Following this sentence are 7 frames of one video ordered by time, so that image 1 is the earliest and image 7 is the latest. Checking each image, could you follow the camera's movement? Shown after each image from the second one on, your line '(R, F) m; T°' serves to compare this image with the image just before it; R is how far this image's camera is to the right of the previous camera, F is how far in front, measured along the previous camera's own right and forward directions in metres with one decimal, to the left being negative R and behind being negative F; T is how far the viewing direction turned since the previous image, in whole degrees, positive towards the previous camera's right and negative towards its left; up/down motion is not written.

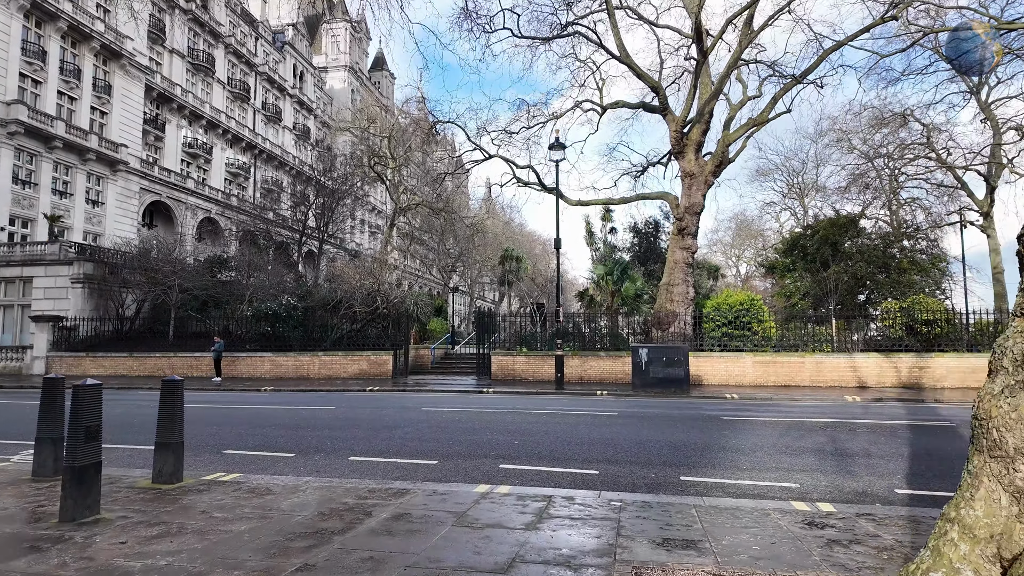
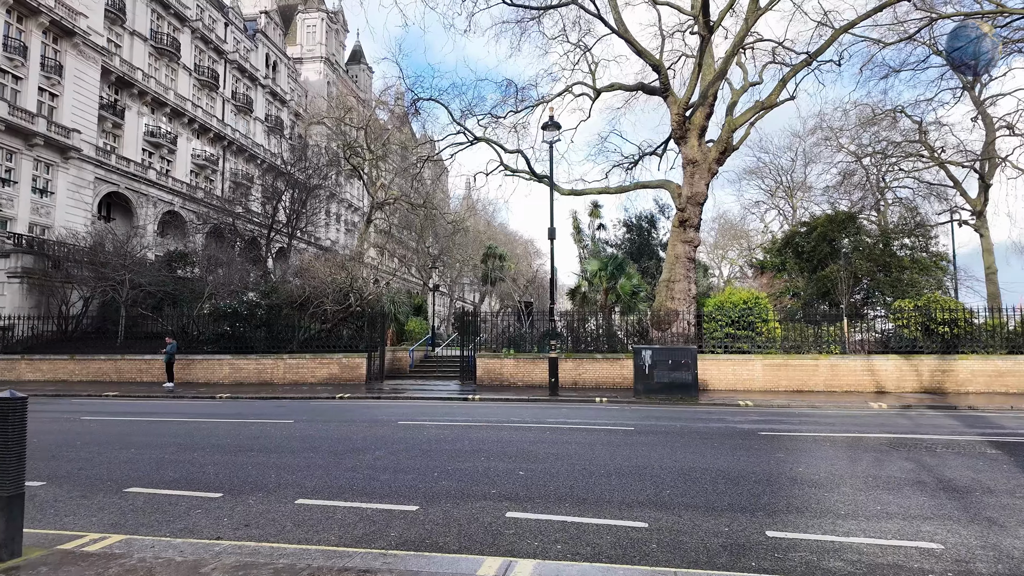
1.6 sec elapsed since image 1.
(-0.3, +1.8) m; +2°
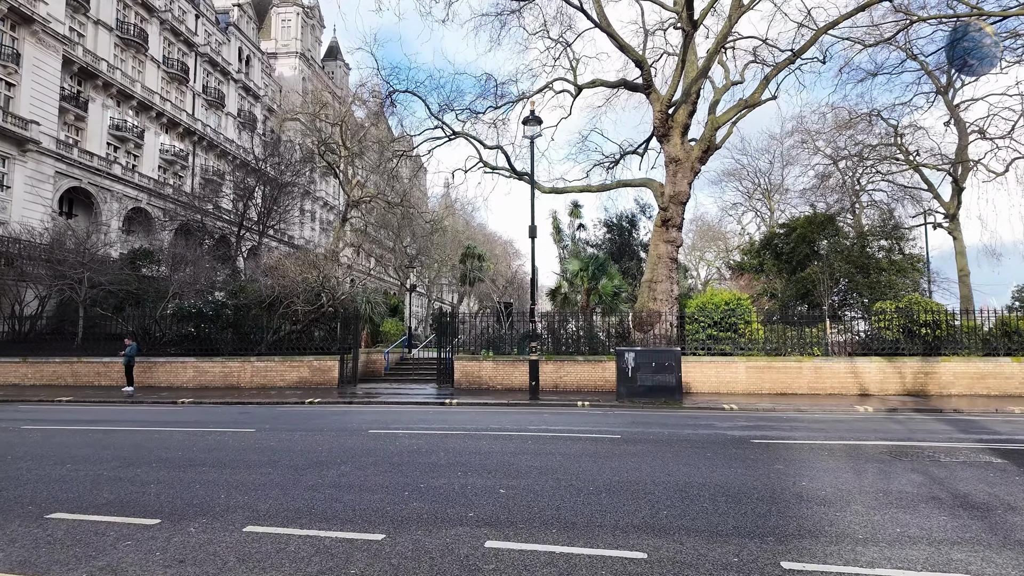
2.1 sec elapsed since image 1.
(0.0, +0.6) m; +2°
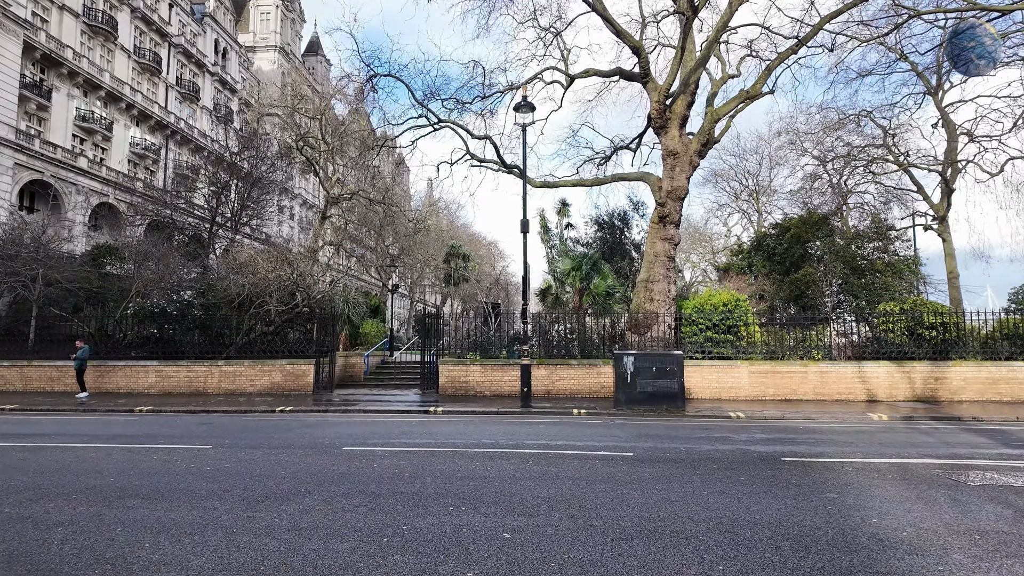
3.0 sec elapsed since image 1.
(-0.2, +1.1) m; +2°
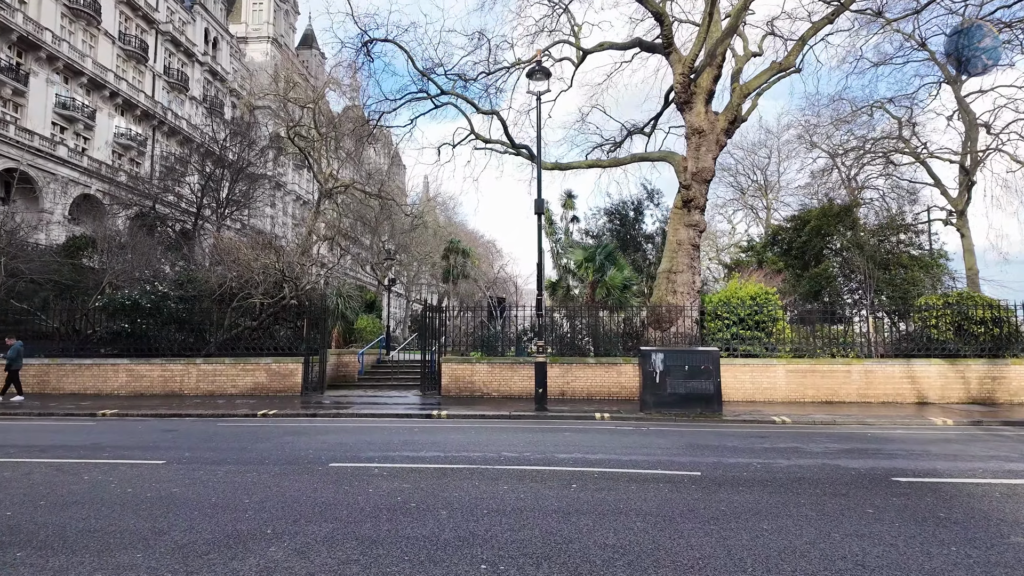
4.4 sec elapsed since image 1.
(-0.4, +1.6) m; 0°
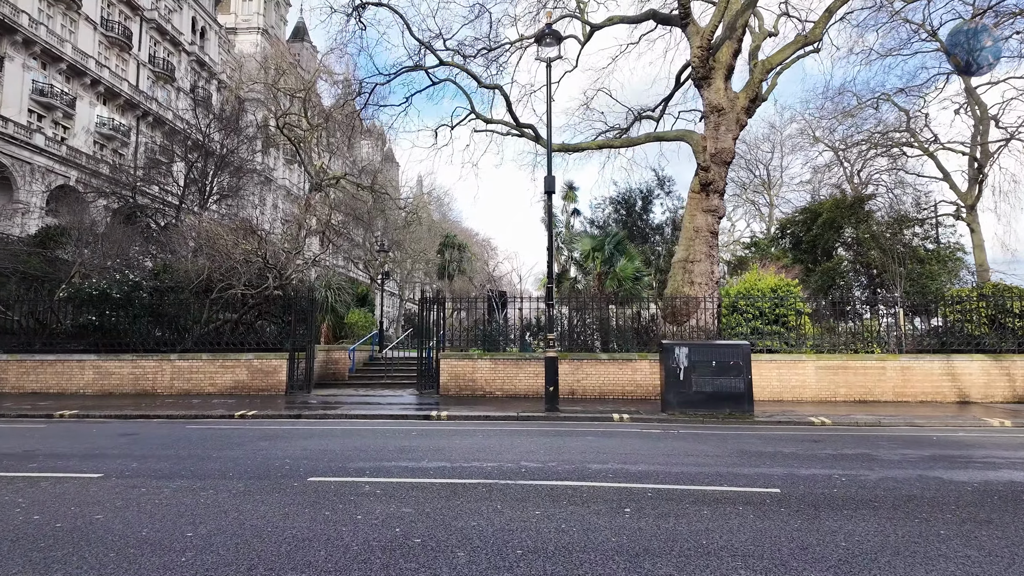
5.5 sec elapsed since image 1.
(-0.3, +1.3) m; +1°
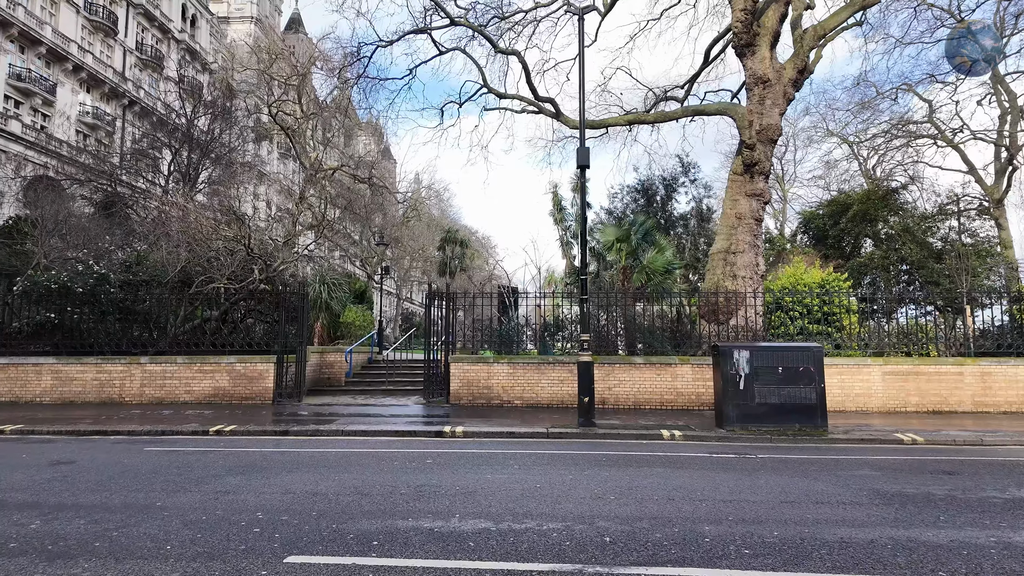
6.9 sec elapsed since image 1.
(-0.5, +1.8) m; 0°
